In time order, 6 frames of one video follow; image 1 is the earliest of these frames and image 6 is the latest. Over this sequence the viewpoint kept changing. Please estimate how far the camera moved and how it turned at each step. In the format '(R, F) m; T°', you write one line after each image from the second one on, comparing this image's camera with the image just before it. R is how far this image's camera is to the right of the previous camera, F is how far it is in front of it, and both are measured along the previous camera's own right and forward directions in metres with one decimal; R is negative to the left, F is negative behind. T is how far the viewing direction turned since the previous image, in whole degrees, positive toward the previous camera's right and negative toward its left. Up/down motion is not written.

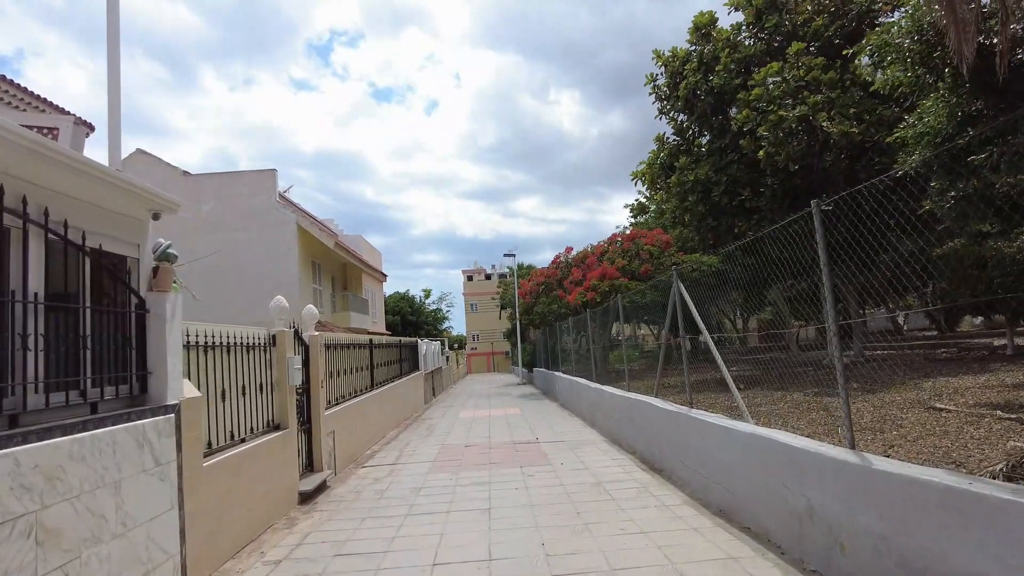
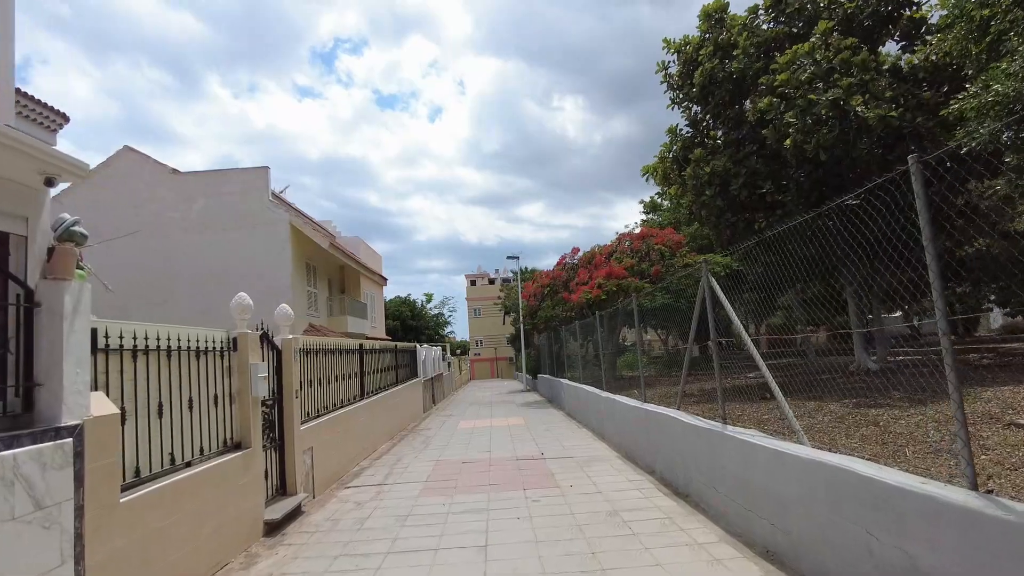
(0.0, +0.9) m; 0°
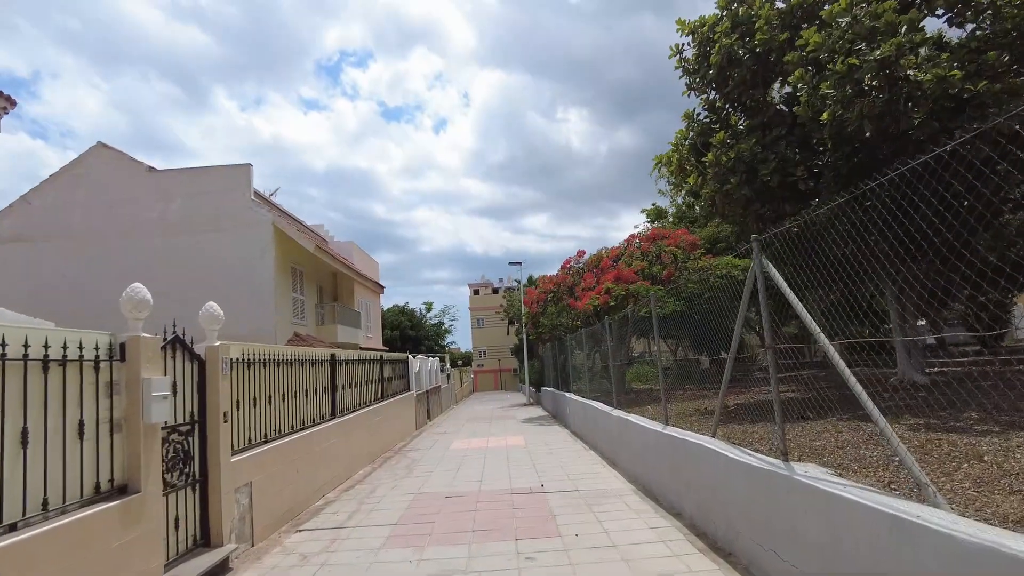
(+0.1, +1.3) m; -1°
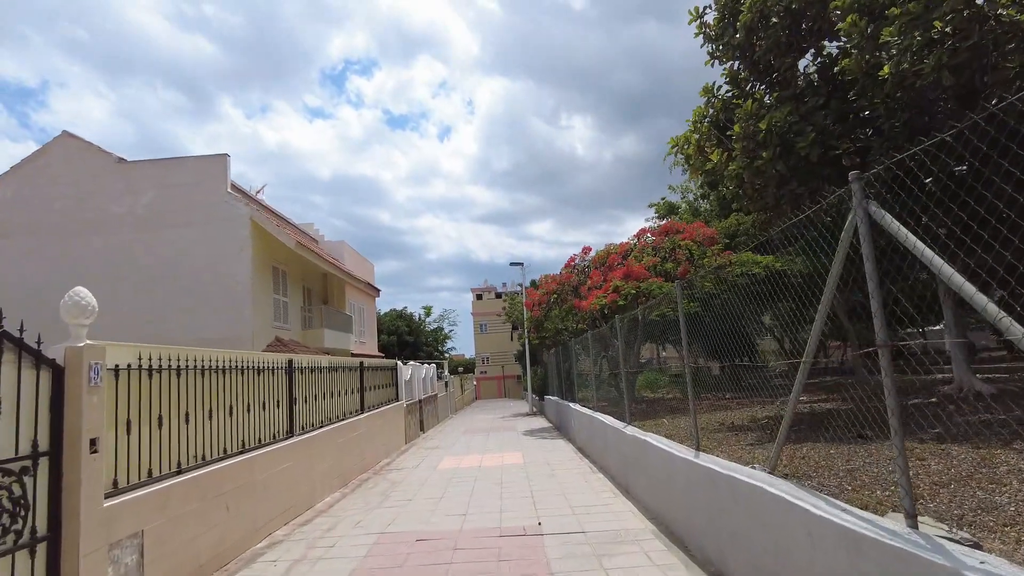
(+0.1, +1.4) m; 0°
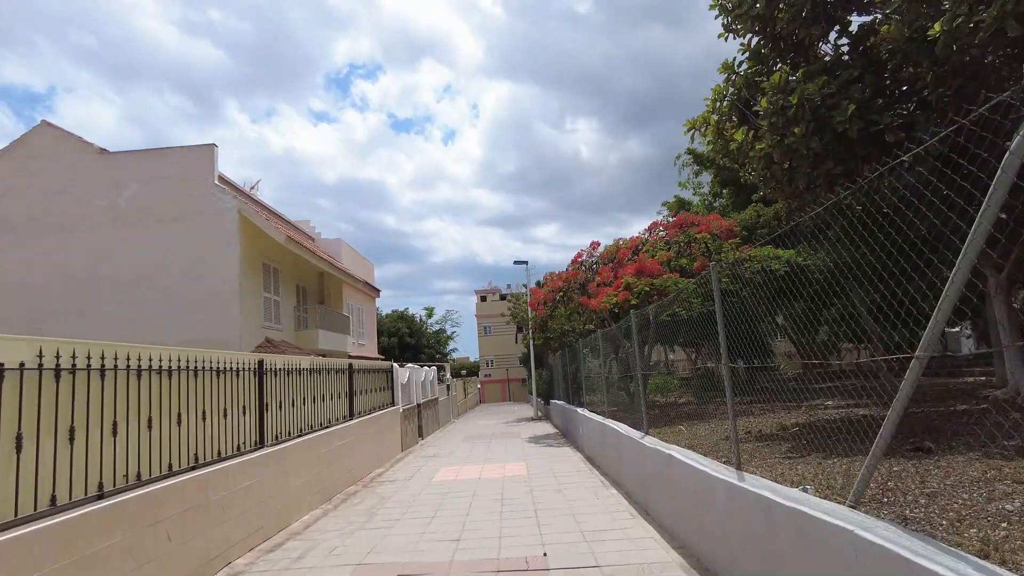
(0.0, +0.9) m; 0°
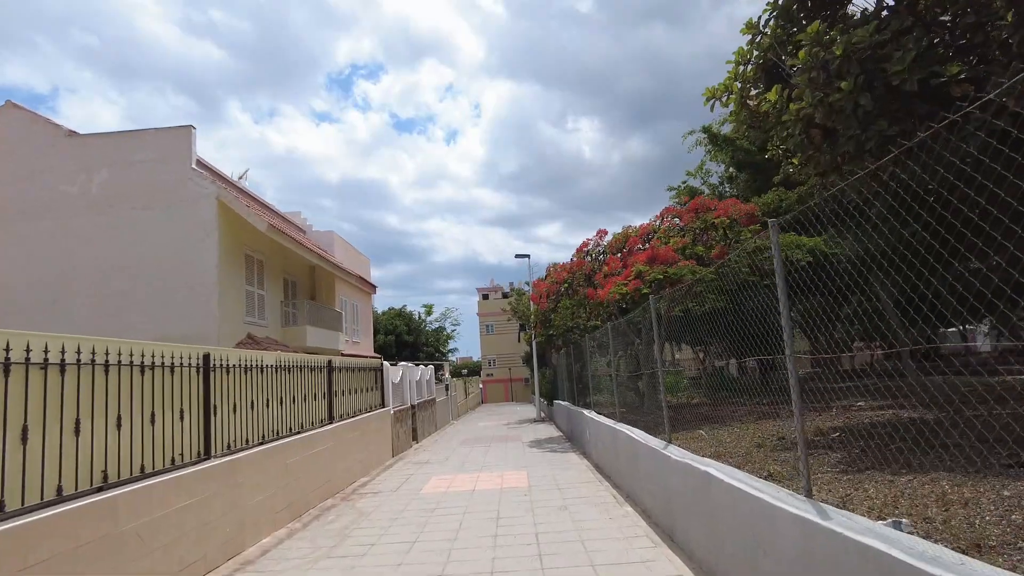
(+0.1, +1.0) m; 0°
